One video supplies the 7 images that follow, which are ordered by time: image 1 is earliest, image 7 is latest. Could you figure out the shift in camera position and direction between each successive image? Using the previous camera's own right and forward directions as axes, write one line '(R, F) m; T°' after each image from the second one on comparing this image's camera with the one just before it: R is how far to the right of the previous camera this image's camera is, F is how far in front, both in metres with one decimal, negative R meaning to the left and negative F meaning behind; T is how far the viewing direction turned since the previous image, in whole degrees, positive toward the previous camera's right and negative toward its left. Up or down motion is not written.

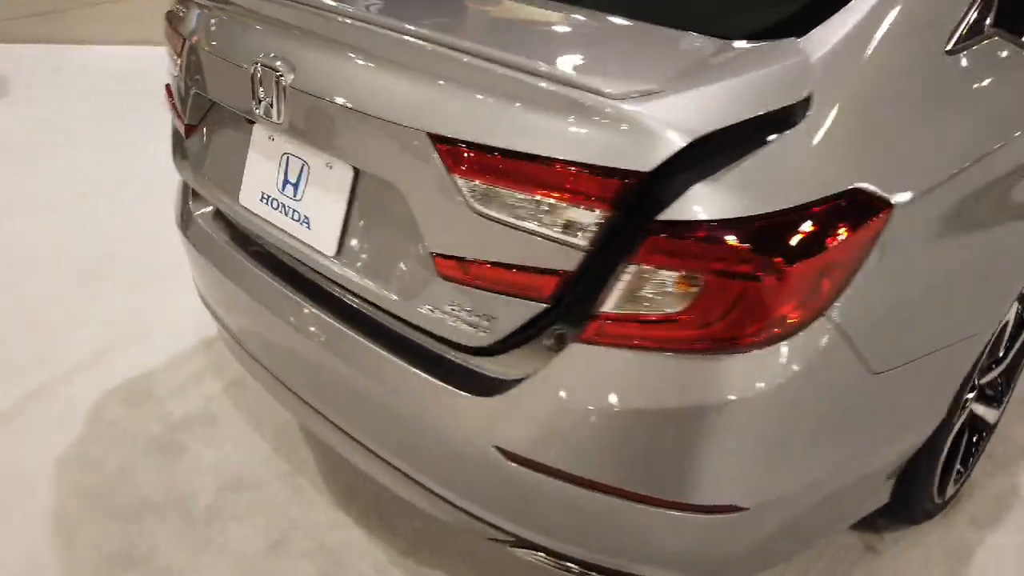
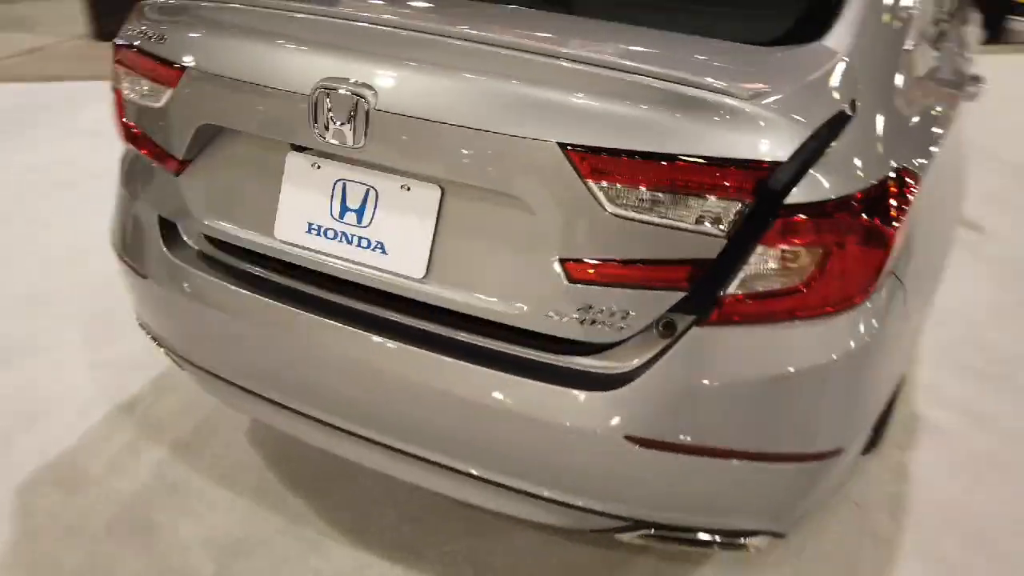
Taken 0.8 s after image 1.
(-0.5, 0.0) m; +18°
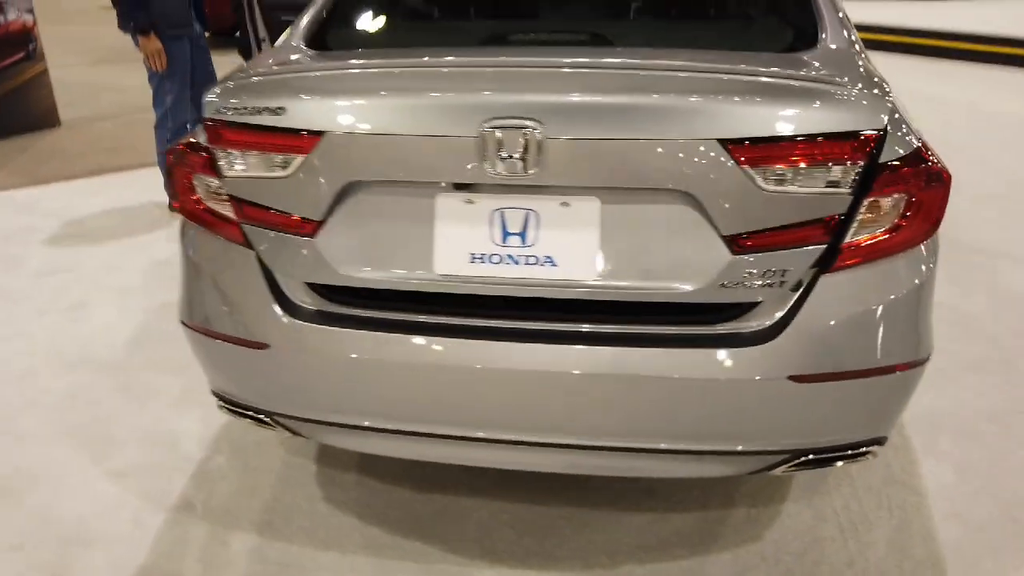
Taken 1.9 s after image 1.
(-0.6, -0.1) m; +15°
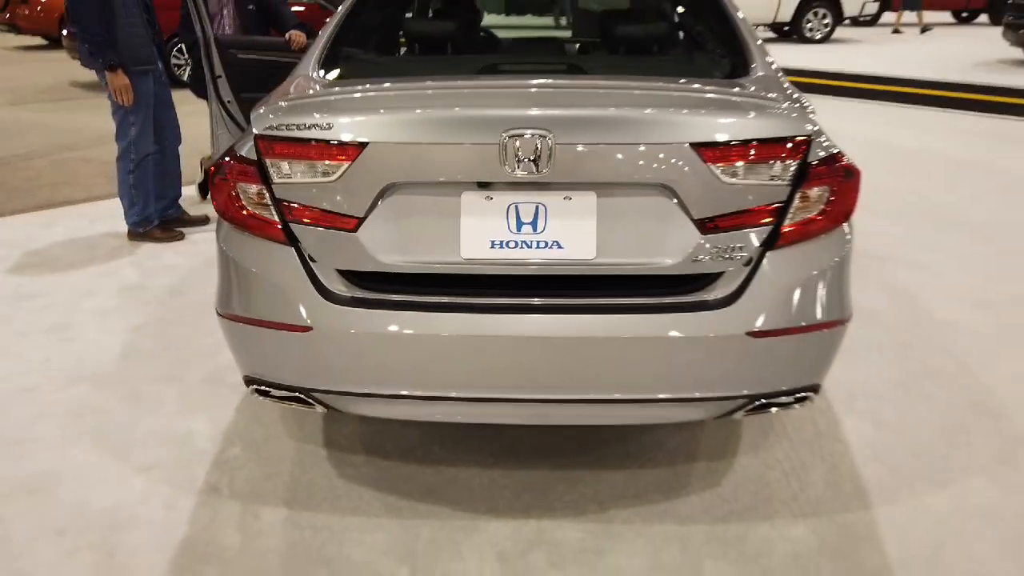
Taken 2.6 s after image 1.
(-0.2, -0.3) m; +6°
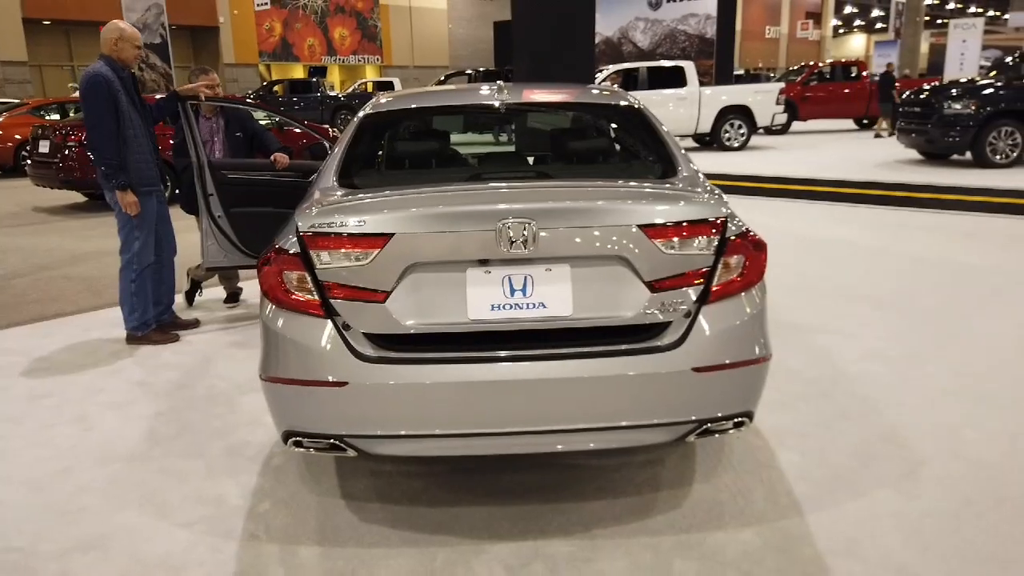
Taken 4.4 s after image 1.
(-0.1, -0.4) m; +4°
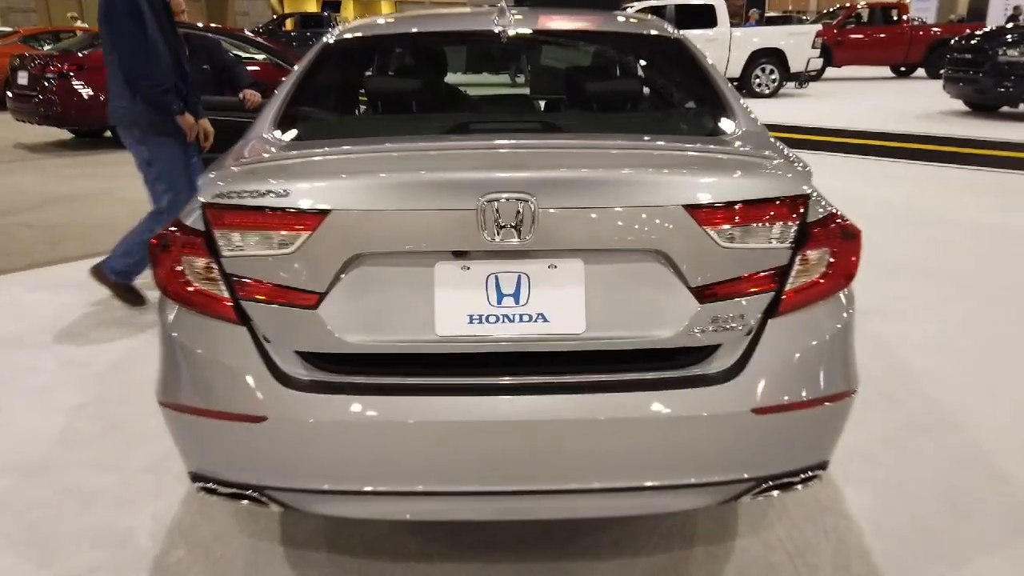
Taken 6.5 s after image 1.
(0.0, +0.6) m; -1°
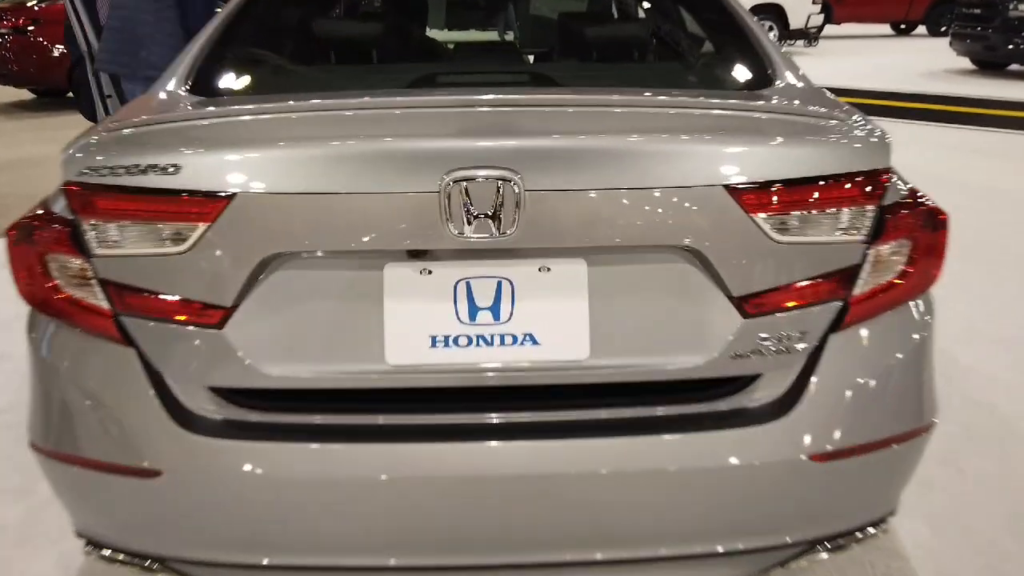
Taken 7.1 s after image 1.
(0.0, +0.4) m; +1°
